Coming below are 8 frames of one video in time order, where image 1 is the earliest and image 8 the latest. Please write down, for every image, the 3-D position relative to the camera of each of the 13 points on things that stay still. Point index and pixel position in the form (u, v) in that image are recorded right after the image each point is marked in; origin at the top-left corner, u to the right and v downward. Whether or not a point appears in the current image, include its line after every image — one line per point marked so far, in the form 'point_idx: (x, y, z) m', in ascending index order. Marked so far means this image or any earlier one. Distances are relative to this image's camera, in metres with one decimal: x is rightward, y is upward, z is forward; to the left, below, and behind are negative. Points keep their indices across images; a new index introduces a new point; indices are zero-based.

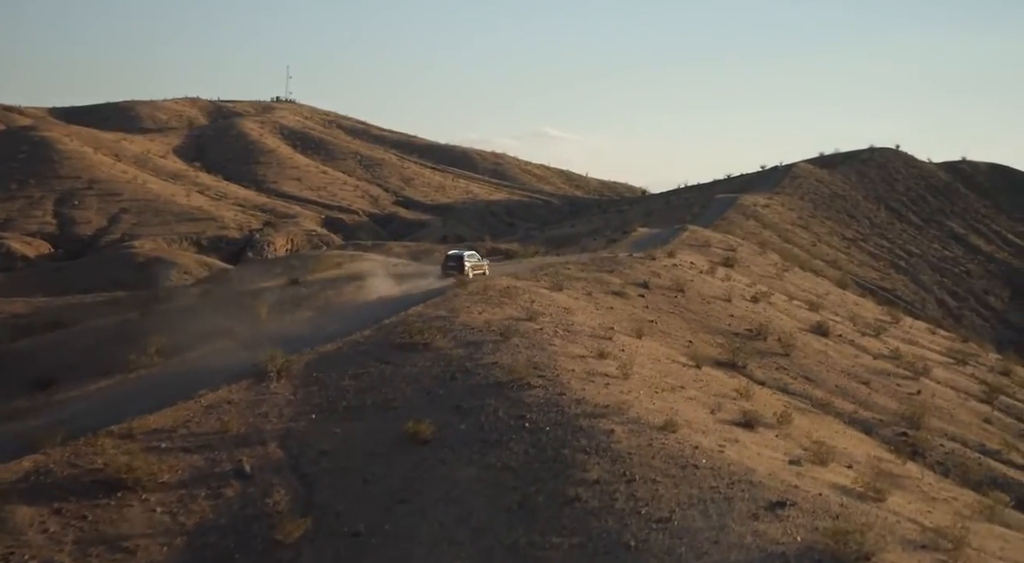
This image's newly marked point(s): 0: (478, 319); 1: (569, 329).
0: (-0.7, -1.1, +20.2) m
1: (+1.6, -1.3, +20.7) m
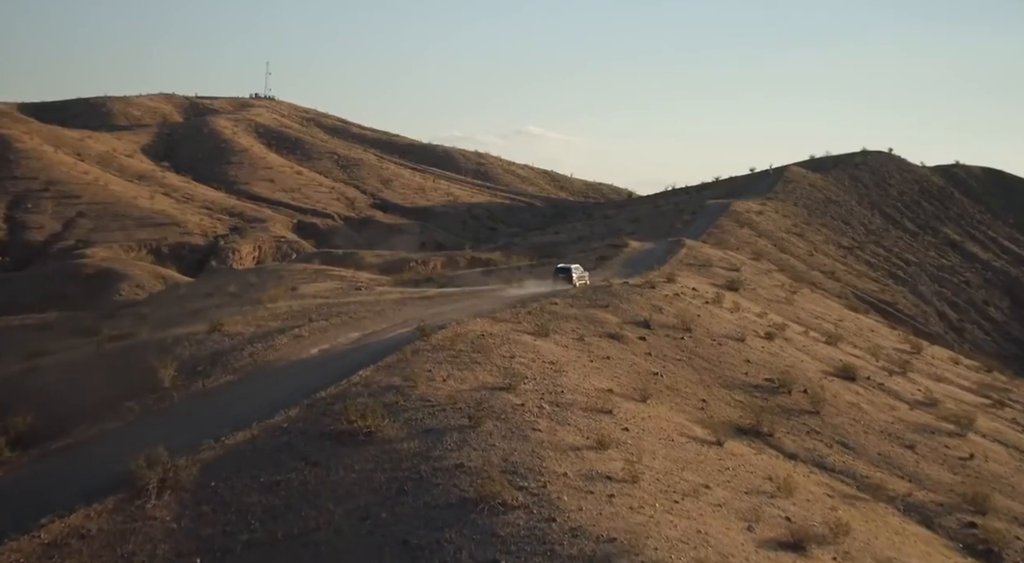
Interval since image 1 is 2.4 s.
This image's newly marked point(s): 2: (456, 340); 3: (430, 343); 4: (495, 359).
0: (-1.3, -2.2, +15.8) m
1: (+1.0, -2.5, +16.4) m
2: (-1.2, -1.6, +19.9) m
3: (-1.8, -1.6, +19.3) m
4: (-0.3, -1.9, +18.8) m
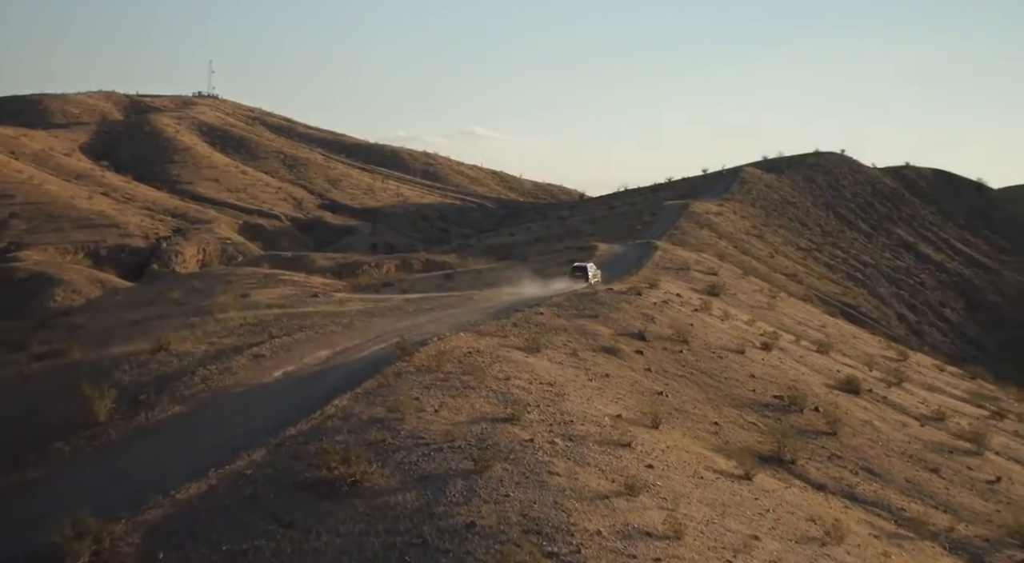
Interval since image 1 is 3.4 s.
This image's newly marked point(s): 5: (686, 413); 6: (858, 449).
0: (-1.2, -2.4, +13.5) m
1: (+1.1, -2.7, +14.1) m
2: (-1.4, -1.8, +17.5) m
3: (-1.9, -1.8, +16.9) m
4: (-0.5, -2.1, +16.5) m
5: (+4.1, -3.1, +19.2) m
6: (+8.1, -4.0, +19.0) m
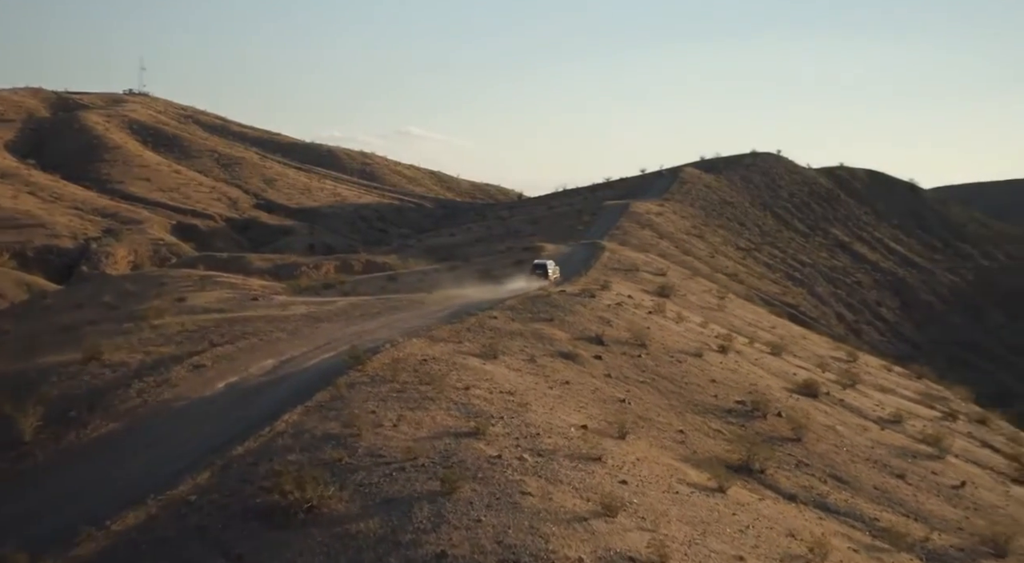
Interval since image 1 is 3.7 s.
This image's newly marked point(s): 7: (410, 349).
0: (-1.7, -2.5, +12.5) m
1: (+0.5, -2.7, +13.3) m
2: (-2.2, -1.9, +16.5) m
3: (-2.7, -1.9, +15.8) m
4: (-1.2, -2.2, +15.6) m
5: (+3.1, -3.2, +18.5) m
6: (+7.1, -4.0, +18.7) m
7: (-2.4, -1.6, +19.3) m
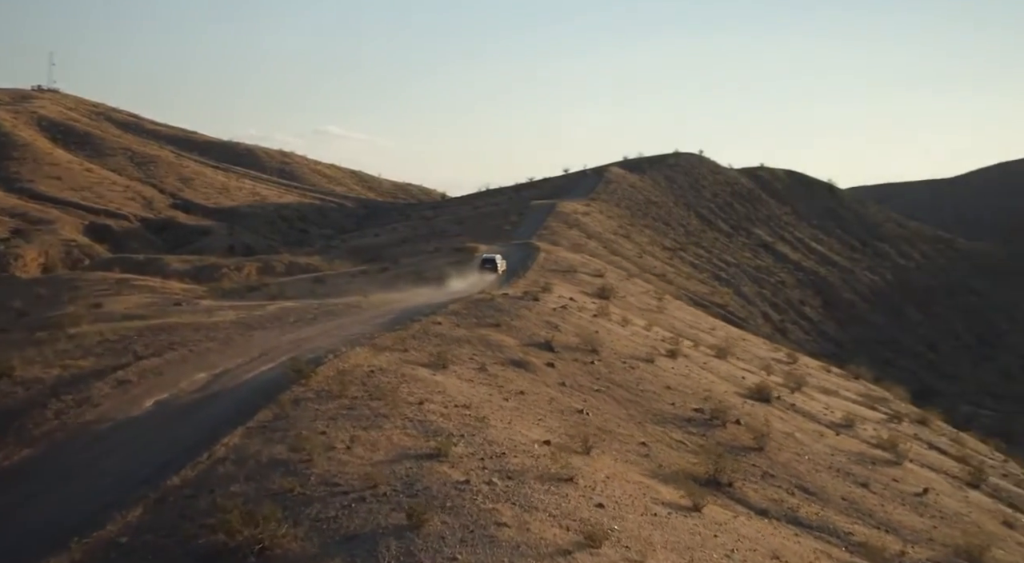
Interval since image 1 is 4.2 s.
0: (-2.1, -2.6, +11.2) m
1: (0.0, -2.9, +12.2) m
2: (-3.0, -2.0, +15.2) m
3: (-3.4, -2.1, +14.5) m
4: (-1.9, -2.3, +14.4) m
5: (+2.2, -3.3, +17.7) m
6: (+6.1, -4.1, +18.2) m
7: (-3.4, -1.7, +18.0) m
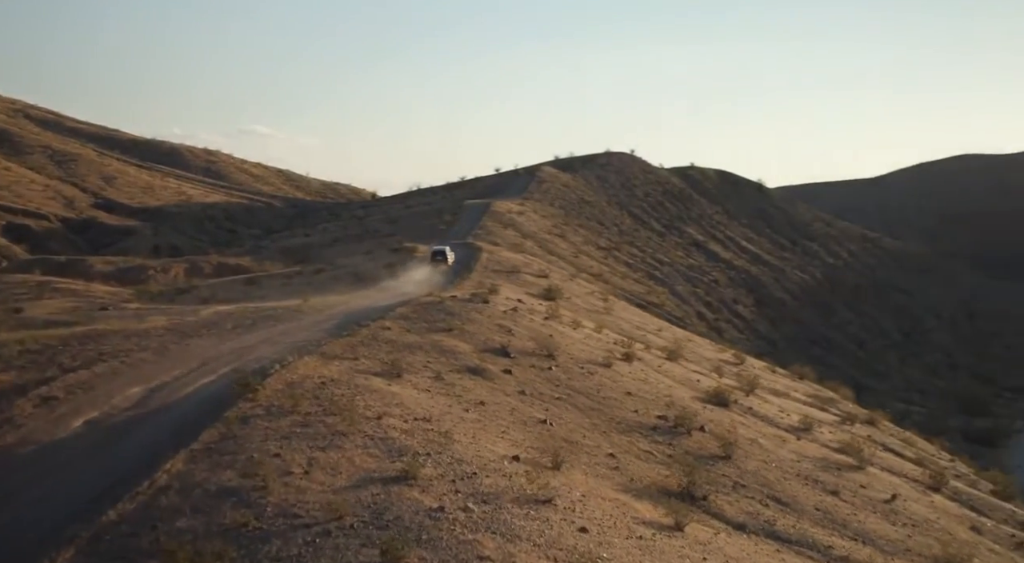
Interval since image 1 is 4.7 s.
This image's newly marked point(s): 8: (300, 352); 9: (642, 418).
0: (-2.4, -2.7, +10.1) m
1: (-0.4, -2.9, +11.3) m
2: (-3.6, -2.1, +14.0) m
3: (-3.9, -2.1, +13.2) m
4: (-2.4, -2.4, +13.2) m
5: (+1.4, -3.4, +16.9) m
6: (+5.3, -4.2, +17.7) m
7: (-4.2, -1.8, +16.7) m
8: (-4.9, -1.6, +18.8) m
9: (+3.2, -3.3, +19.9) m
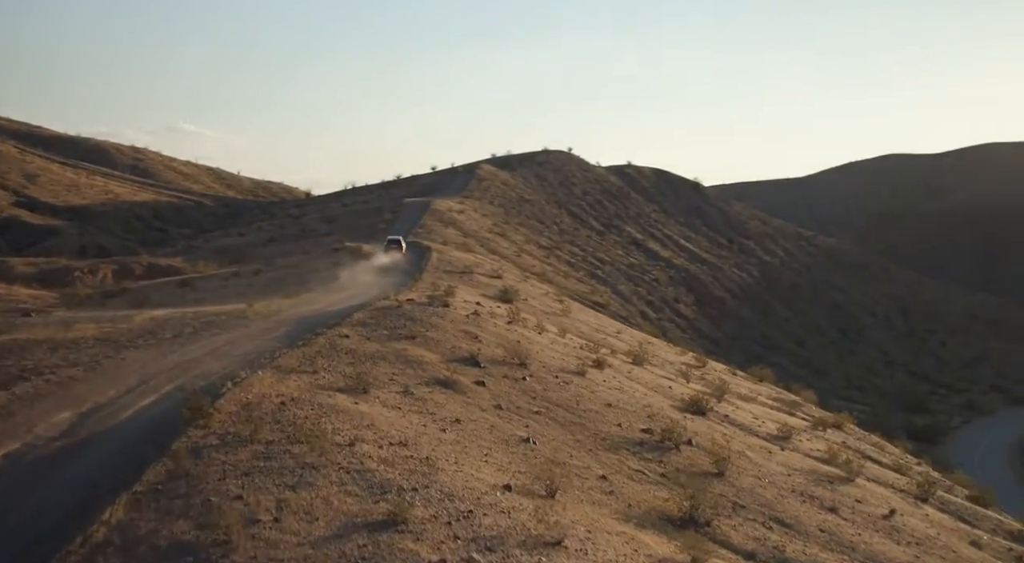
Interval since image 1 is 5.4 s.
0: (-2.2, -2.8, +8.3) m
1: (-0.3, -3.0, +9.6) m
2: (-3.7, -2.2, +12.1) m
3: (-4.0, -2.3, +11.3) m
4: (-2.5, -2.5, +11.4) m
5: (+1.0, -3.5, +15.4) m
6: (+4.9, -4.3, +16.4) m
7: (-4.5, -1.9, +14.8) m
8: (-5.4, -1.7, +16.8) m
9: (+2.6, -3.4, +18.6) m
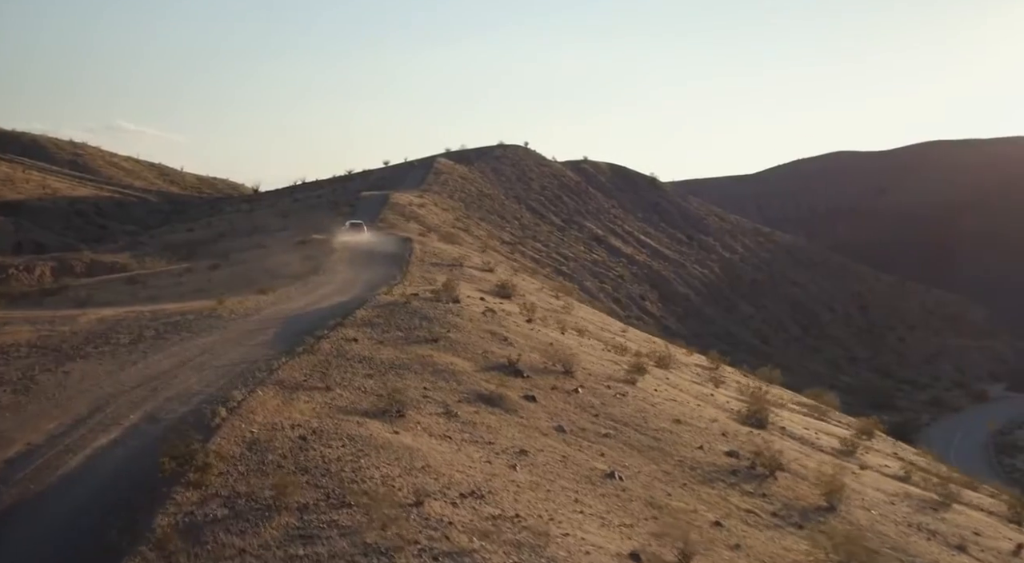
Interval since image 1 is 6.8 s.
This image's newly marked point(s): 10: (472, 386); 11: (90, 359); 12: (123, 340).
0: (-0.5, -2.6, +4.4) m
1: (+1.3, -2.9, +5.9) m
2: (-2.2, -2.0, +8.1) m
3: (-2.5, -2.1, +7.3) m
4: (-1.0, -2.3, +7.5) m
5: (+2.3, -3.3, +11.7) m
6: (+6.1, -4.1, +13.0) m
7: (-3.2, -1.7, +10.7) m
8: (-4.2, -1.6, +12.8) m
9: (+3.7, -3.2, +14.9) m
10: (-0.7, -1.9, +14.9) m
11: (-8.0, -1.4, +15.3) m
12: (-8.2, -1.2, +17.1) m
